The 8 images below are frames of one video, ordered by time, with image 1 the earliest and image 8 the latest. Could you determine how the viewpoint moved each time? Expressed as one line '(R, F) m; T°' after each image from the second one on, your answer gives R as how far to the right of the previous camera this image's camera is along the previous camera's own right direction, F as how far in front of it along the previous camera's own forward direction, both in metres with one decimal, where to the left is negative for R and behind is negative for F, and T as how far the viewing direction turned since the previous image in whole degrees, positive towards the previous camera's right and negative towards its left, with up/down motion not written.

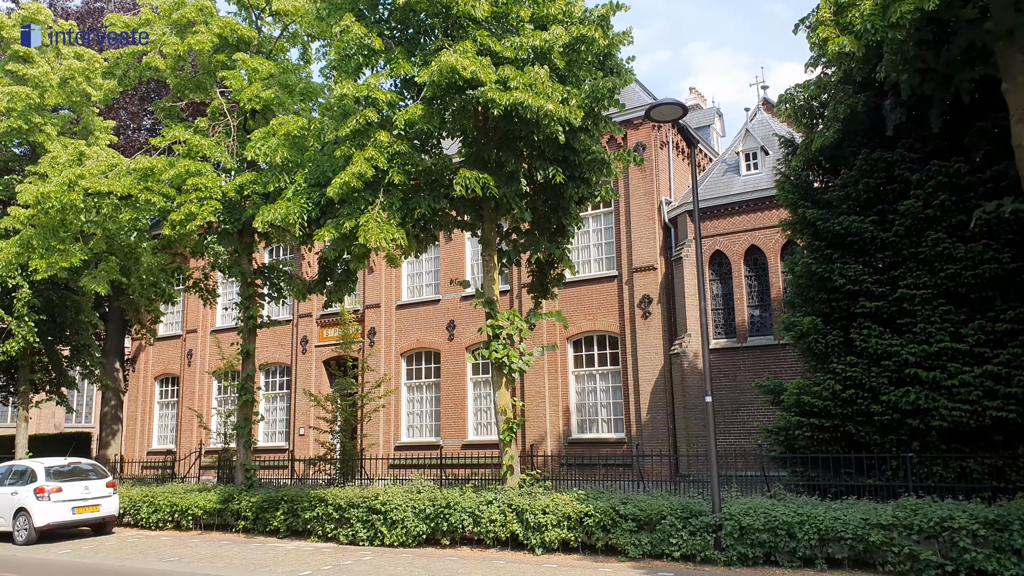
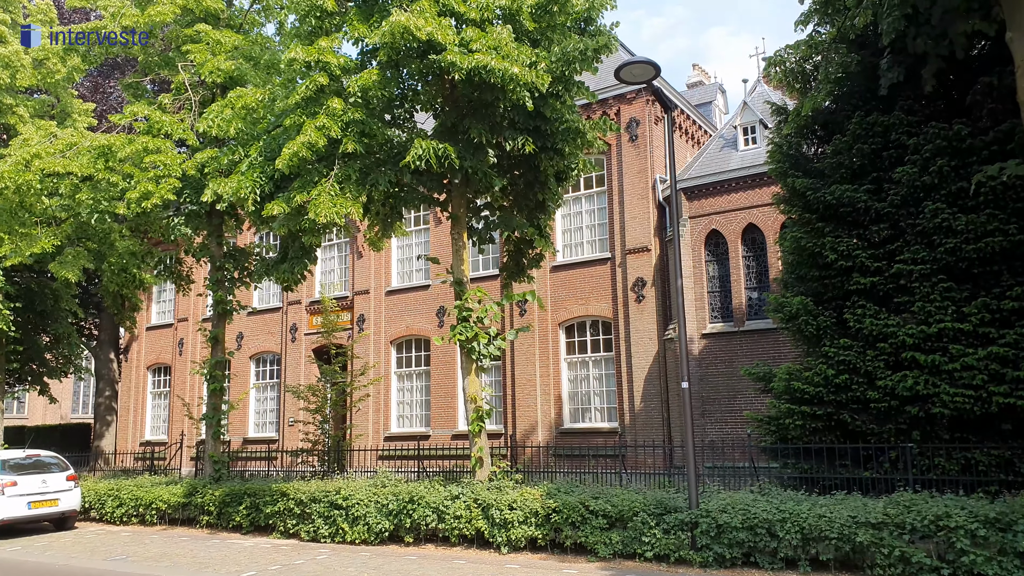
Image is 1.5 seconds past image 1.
(+0.8, +0.8) m; -2°
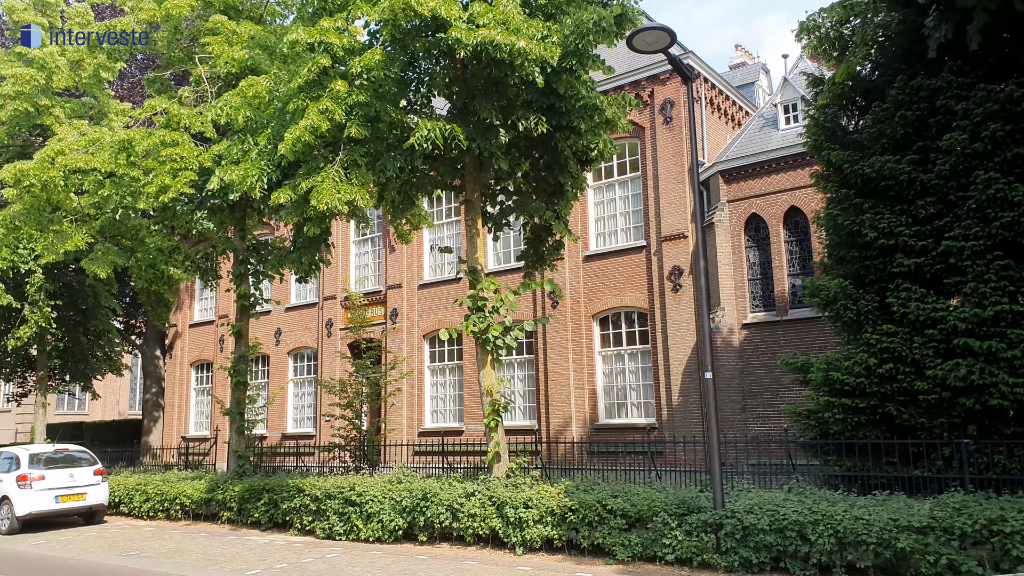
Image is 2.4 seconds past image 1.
(+0.5, +0.6) m; -4°
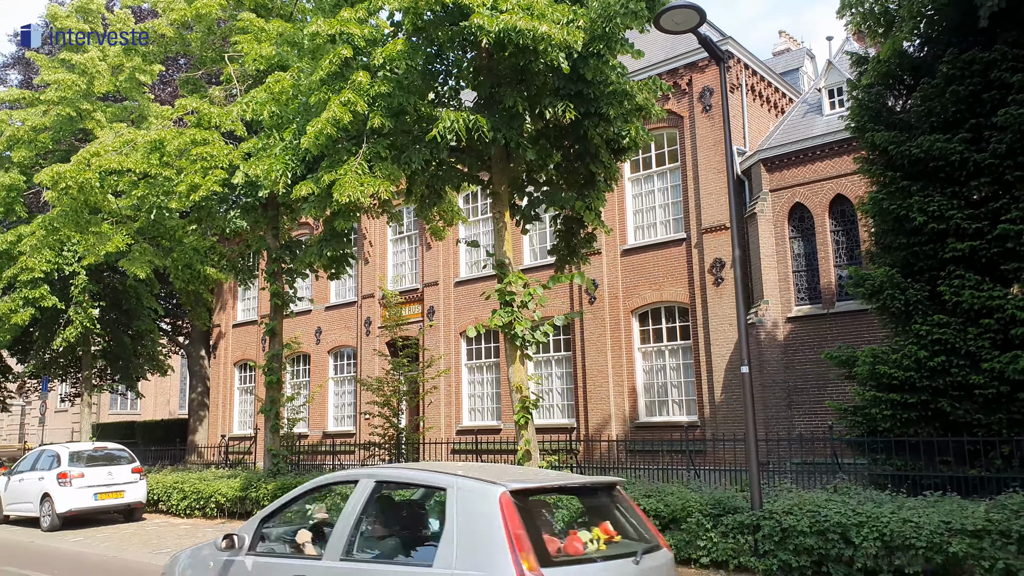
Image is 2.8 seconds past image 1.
(+0.2, +0.3) m; -3°
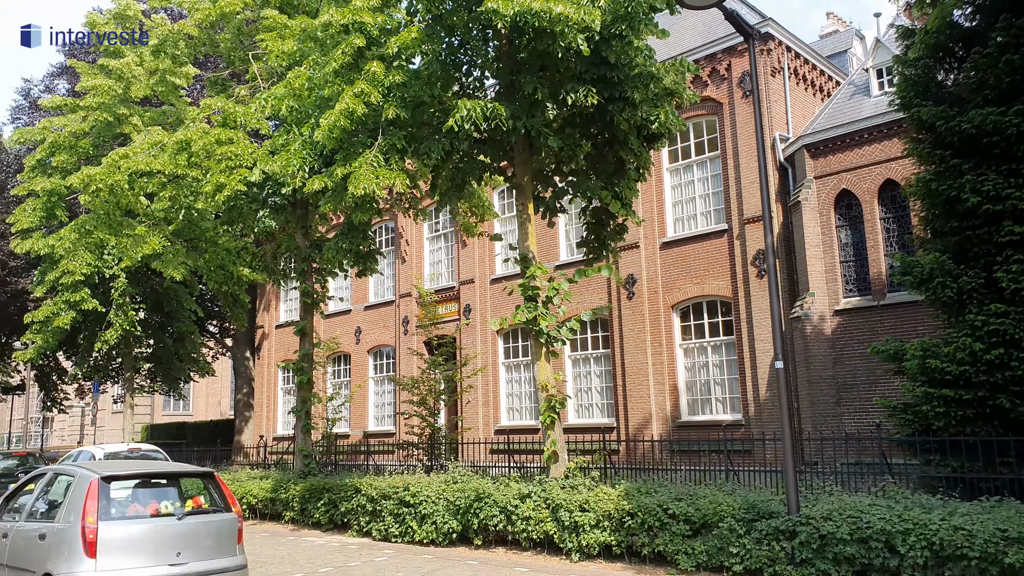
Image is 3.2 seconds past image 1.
(+0.4, +0.4) m; -4°
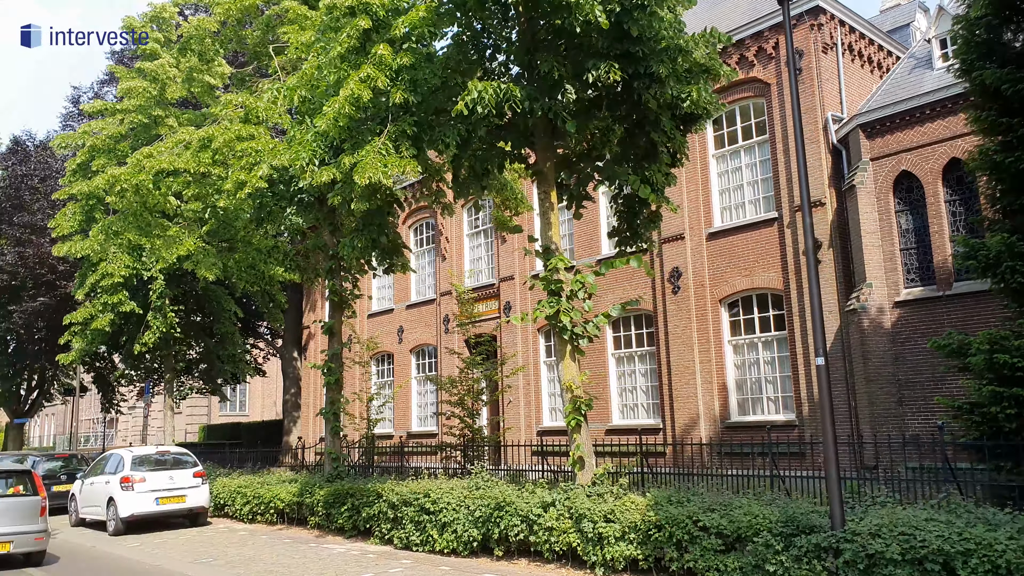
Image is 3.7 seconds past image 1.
(+0.5, +0.7) m; -4°
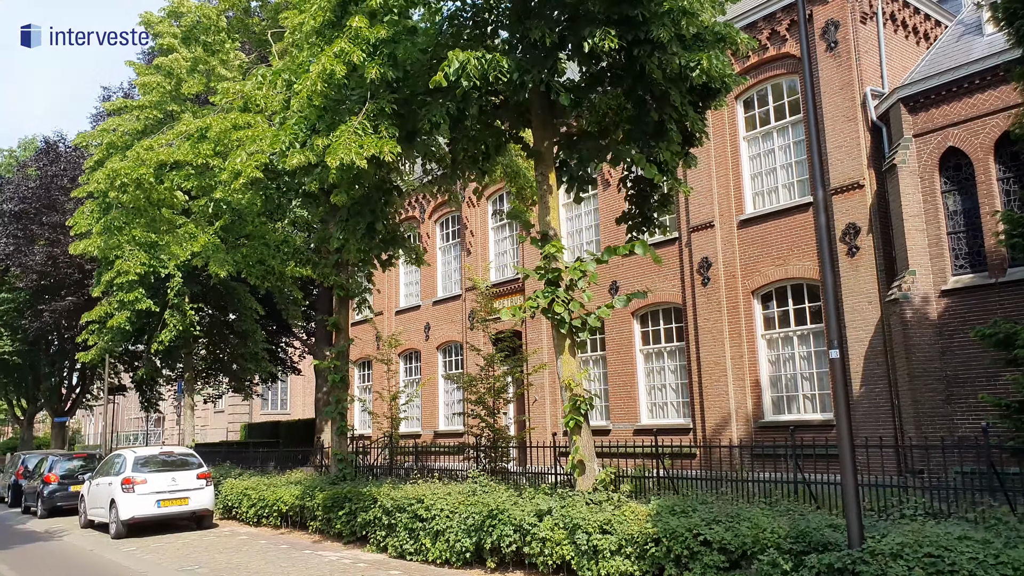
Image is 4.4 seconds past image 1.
(+0.7, +0.8) m; -4°
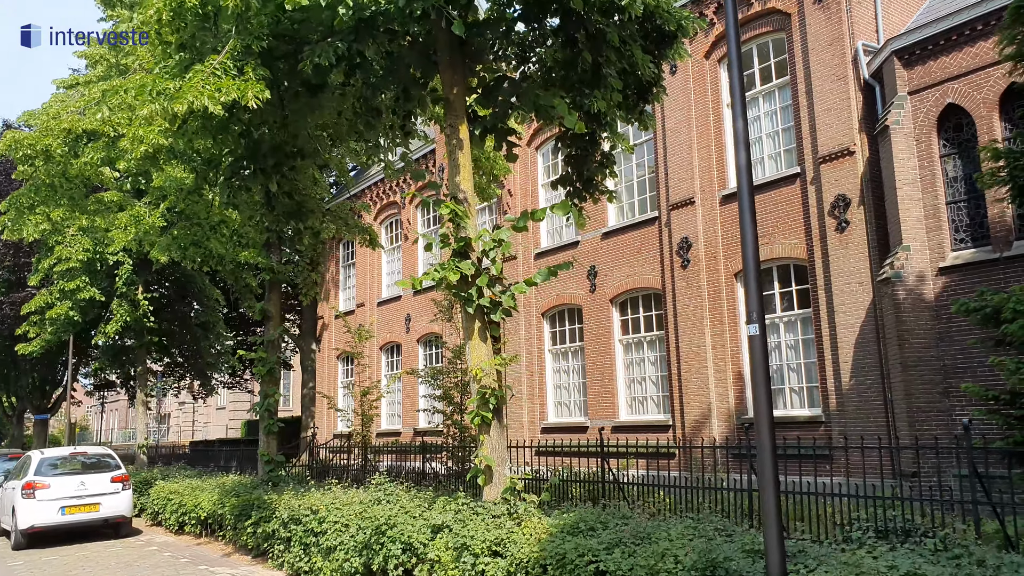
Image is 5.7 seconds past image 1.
(+1.3, +1.4) m; -2°
